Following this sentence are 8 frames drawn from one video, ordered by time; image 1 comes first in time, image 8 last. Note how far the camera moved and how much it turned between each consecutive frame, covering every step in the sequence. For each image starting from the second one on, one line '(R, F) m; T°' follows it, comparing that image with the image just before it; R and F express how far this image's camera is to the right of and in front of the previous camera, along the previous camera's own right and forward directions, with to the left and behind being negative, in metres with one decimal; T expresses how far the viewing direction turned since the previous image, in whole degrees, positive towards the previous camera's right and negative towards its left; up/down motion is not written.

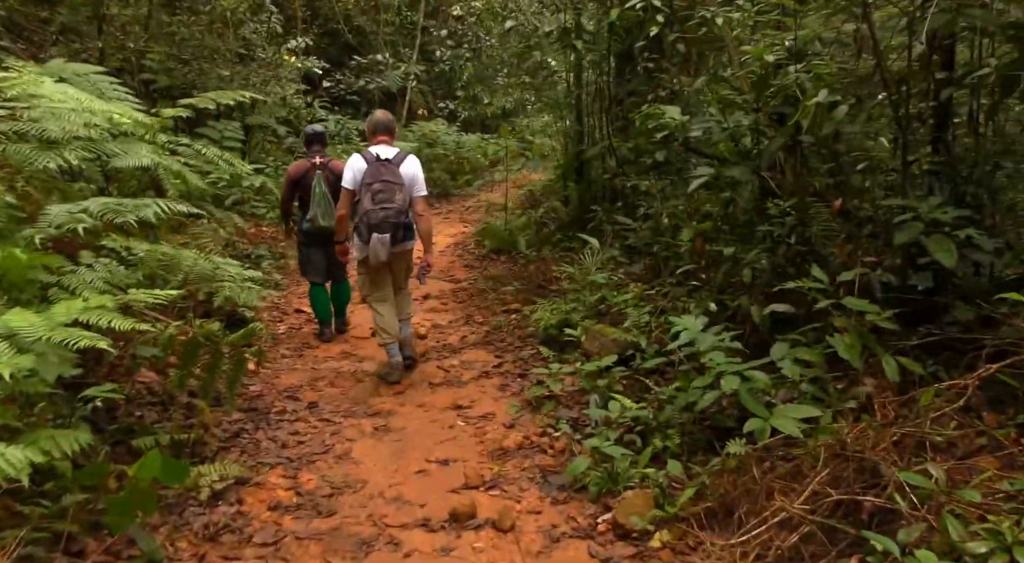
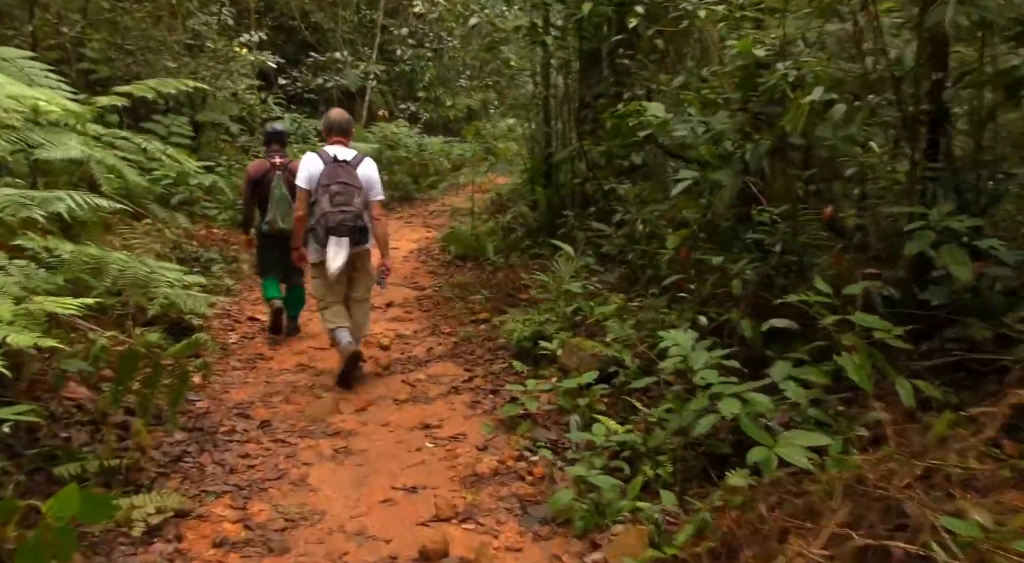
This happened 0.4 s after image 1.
(-0.1, +0.4) m; +3°
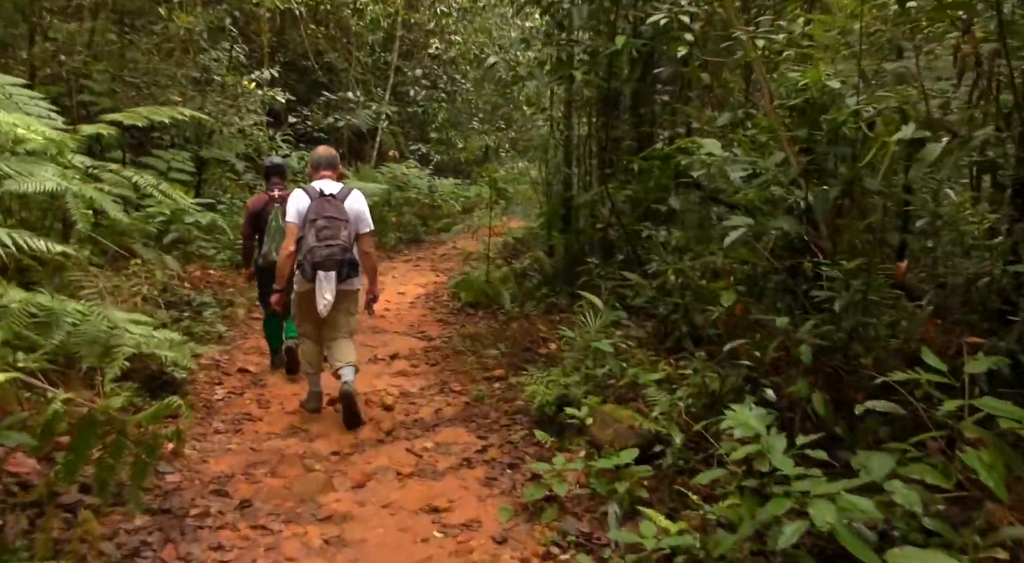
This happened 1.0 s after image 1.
(-0.1, +0.7) m; -1°
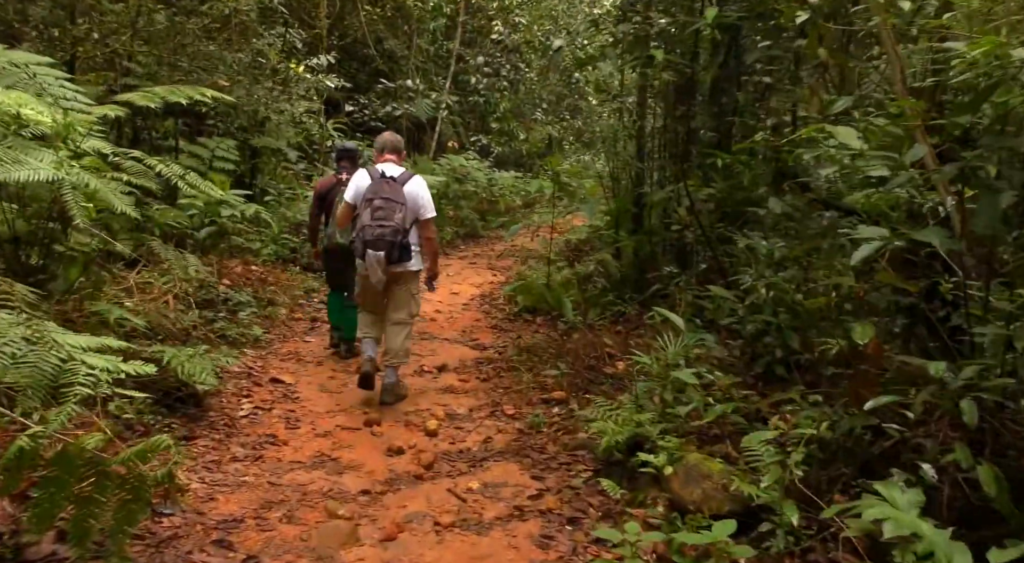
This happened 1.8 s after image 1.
(0.0, +0.8) m; -4°
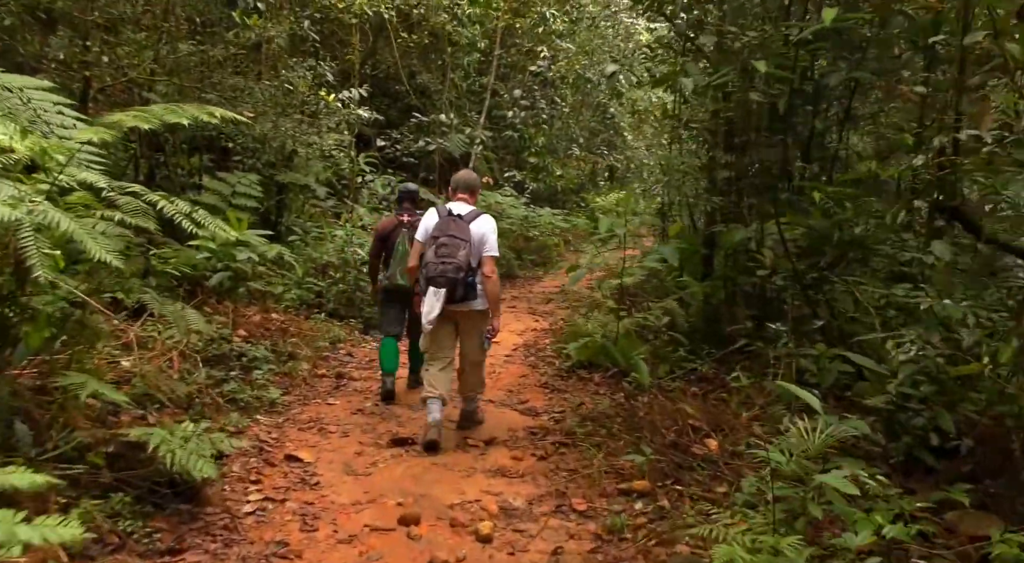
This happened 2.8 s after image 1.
(-0.2, +1.0) m; -2°
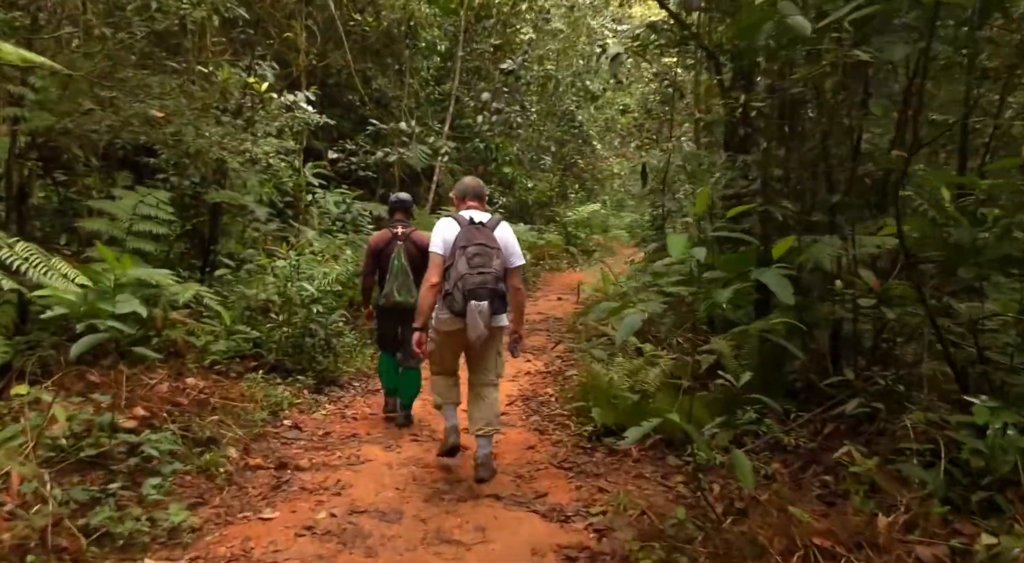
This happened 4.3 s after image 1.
(-0.2, +2.0) m; +3°
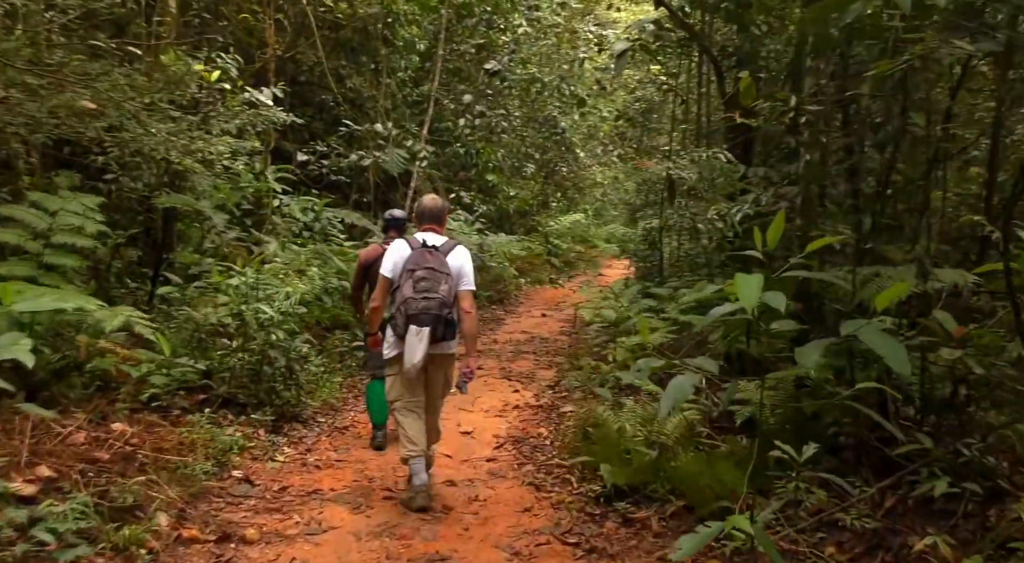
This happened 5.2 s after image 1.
(-0.1, +0.9) m; +2°
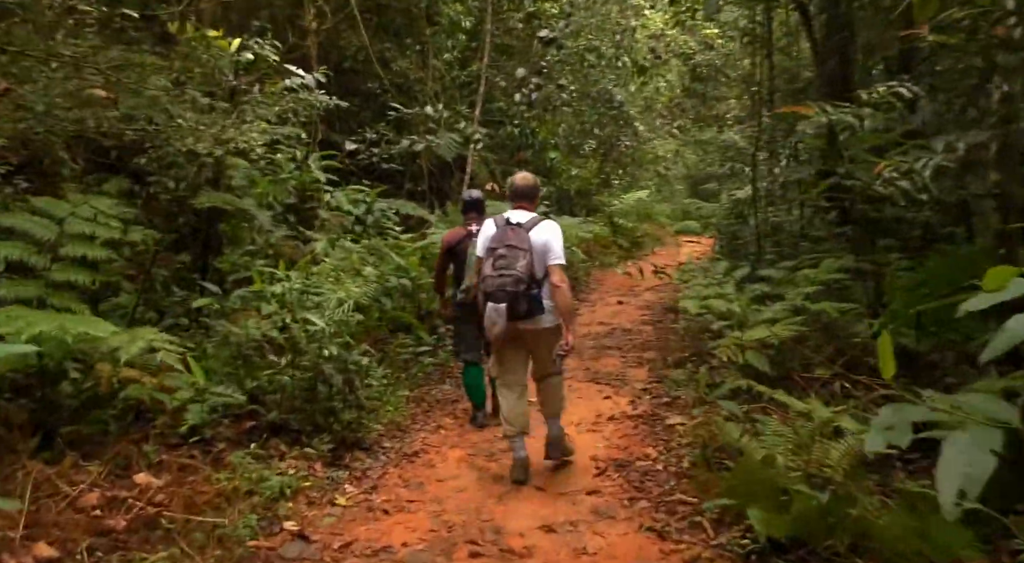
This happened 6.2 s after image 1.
(-0.2, +1.1) m; -4°
